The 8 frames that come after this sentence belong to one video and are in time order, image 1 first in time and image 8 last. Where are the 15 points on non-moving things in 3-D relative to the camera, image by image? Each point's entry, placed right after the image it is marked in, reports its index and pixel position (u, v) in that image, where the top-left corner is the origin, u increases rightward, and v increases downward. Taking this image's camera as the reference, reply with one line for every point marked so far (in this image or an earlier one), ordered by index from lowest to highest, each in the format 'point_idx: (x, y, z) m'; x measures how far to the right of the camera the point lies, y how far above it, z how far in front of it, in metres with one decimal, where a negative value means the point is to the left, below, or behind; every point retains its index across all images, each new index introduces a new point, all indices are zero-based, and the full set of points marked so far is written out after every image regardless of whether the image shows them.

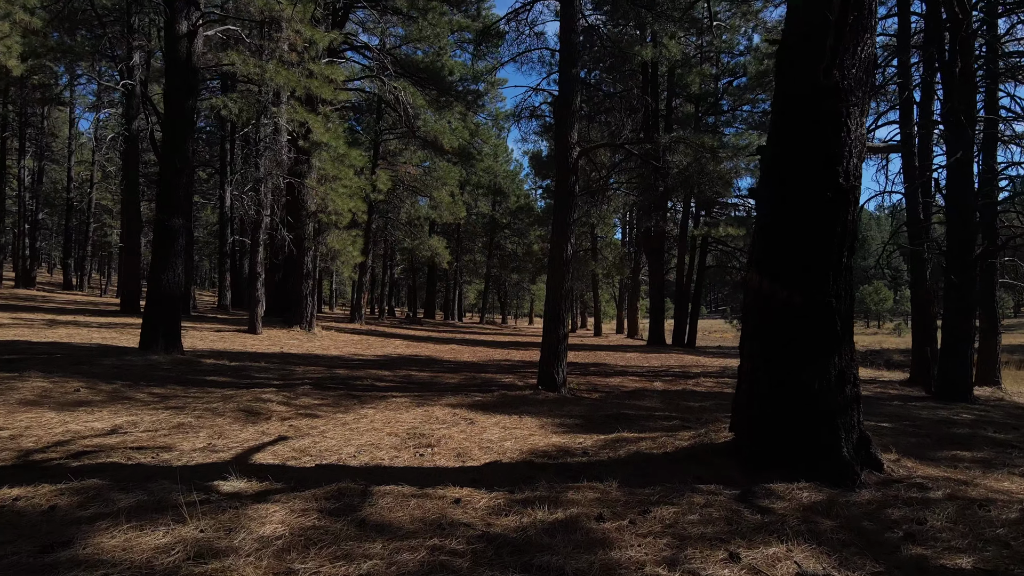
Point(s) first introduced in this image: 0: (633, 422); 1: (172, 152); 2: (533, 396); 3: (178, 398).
0: (+1.1, -1.2, +4.8) m
1: (-4.7, +1.9, +7.1) m
2: (+0.2, -1.2, +5.9) m
3: (-3.2, -1.1, +5.0) m
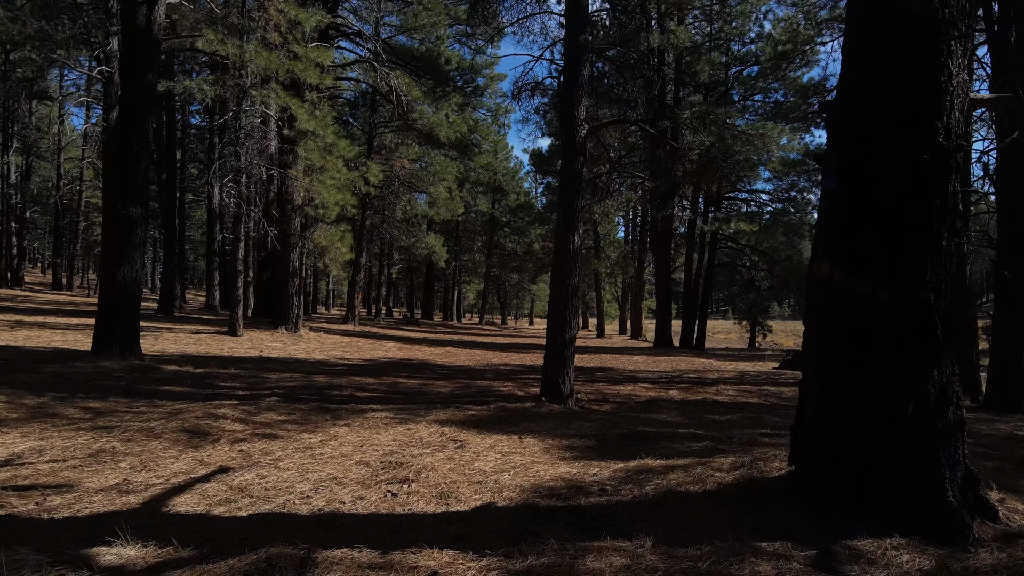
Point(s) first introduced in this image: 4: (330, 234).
0: (+1.1, -1.2, +4.0) m
1: (-4.7, +1.9, +6.4) m
2: (+0.2, -1.2, +5.1) m
3: (-3.2, -1.0, +4.2) m
4: (-4.1, +1.2, +11.6) m
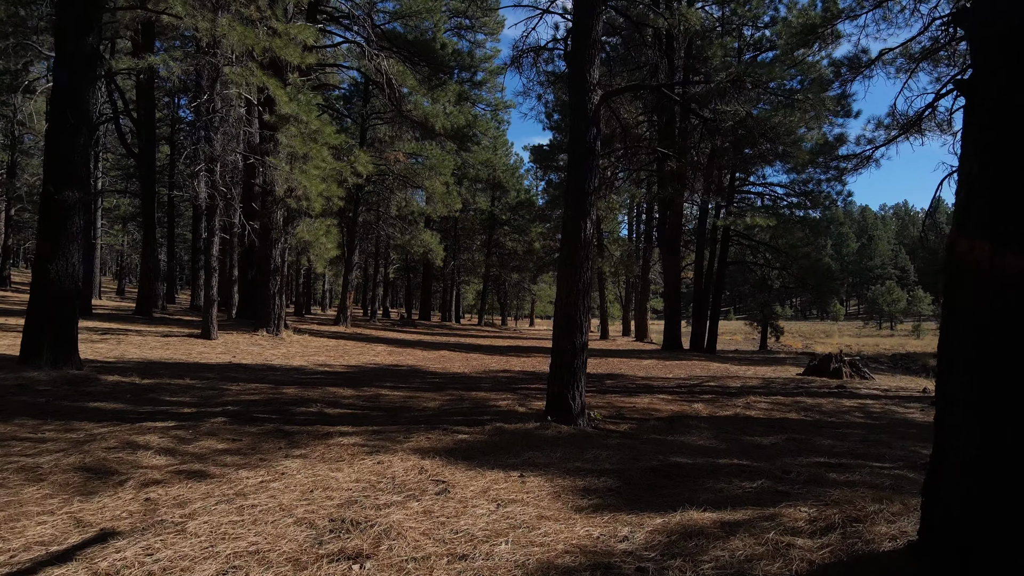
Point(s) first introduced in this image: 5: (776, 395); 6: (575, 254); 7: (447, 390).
0: (+1.1, -1.2, +3.1) m
1: (-4.7, +1.9, +5.5) m
2: (+0.2, -1.2, +4.2) m
3: (-3.2, -1.0, +3.3) m
4: (-4.1, +1.2, +10.7) m
5: (+3.4, -1.4, +6.7) m
6: (+0.5, +0.3, +4.6) m
7: (-0.8, -1.2, +6.2) m
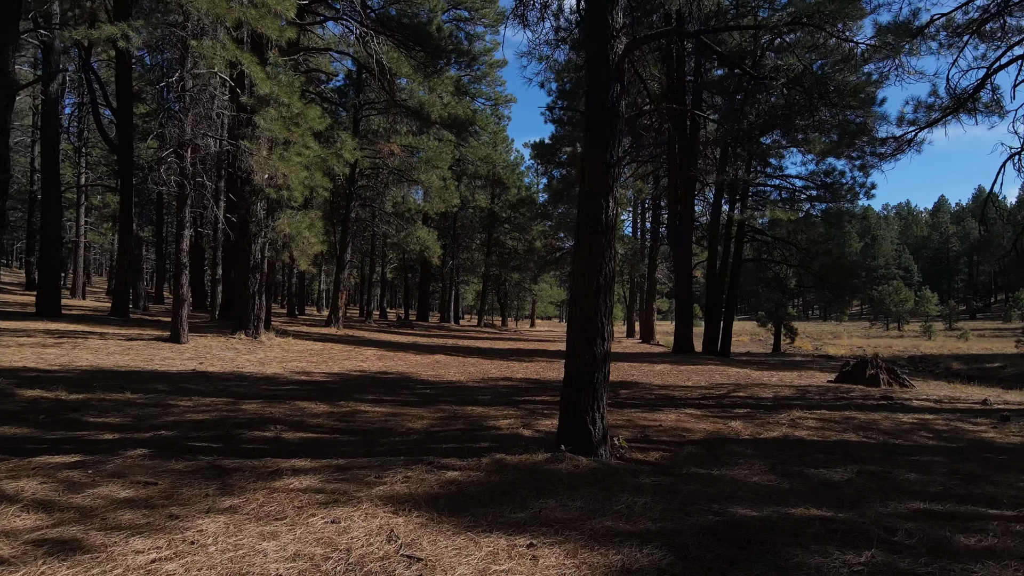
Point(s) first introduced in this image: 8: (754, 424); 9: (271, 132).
0: (+1.1, -1.1, +2.2) m
1: (-4.7, +2.0, +4.6) m
2: (+0.2, -1.1, +3.3) m
3: (-3.2, -1.0, +2.4) m
4: (-4.1, +1.3, +9.8) m
5: (+3.5, -1.4, +5.8) m
6: (+0.6, +0.3, +3.6) m
7: (-0.7, -1.2, +5.3) m
8: (+2.3, -1.3, +5.0) m
9: (-4.2, +2.7, +9.1) m
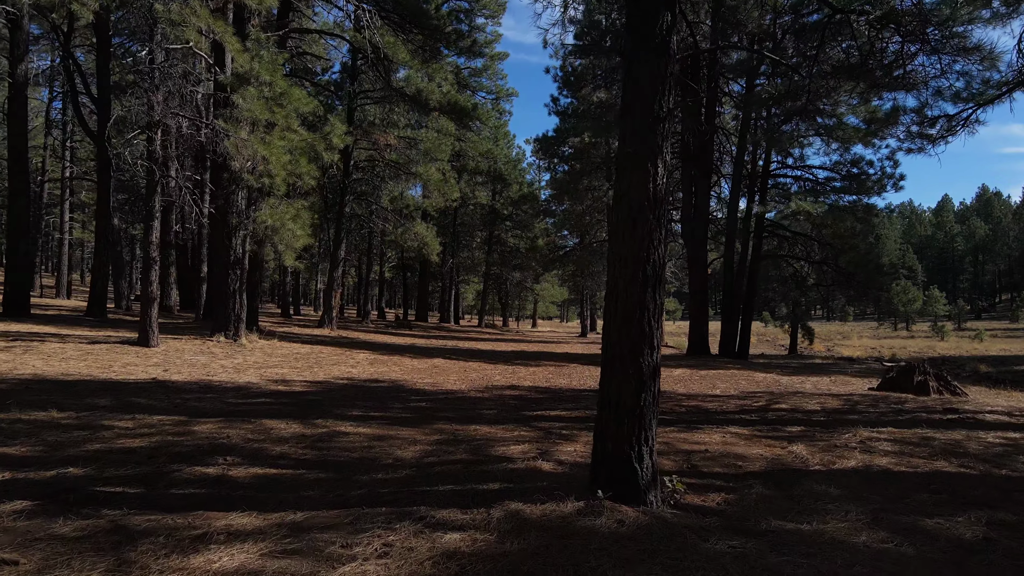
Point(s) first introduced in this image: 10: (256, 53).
0: (+1.2, -1.1, +1.3) m
1: (-4.6, +2.0, +3.7) m
2: (+0.3, -1.1, +2.4) m
3: (-3.1, -0.9, +1.5) m
4: (-4.0, +1.3, +8.9) m
5: (+3.6, -1.3, +4.9) m
6: (+0.7, +0.4, +2.8) m
7: (-0.7, -1.1, +4.4) m
8: (+2.4, -1.3, +4.1) m
9: (-4.1, +2.7, +8.2) m
10: (-4.1, +3.8, +8.3) m
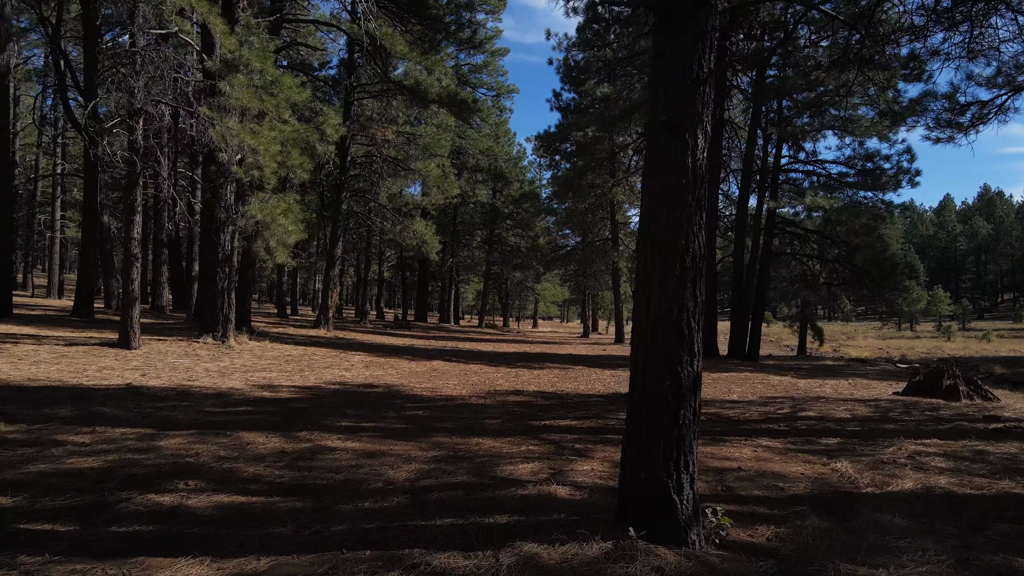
0: (+1.3, -1.1, +0.8) m
1: (-4.5, +2.0, +3.2) m
2: (+0.4, -1.1, +1.9) m
3: (-3.1, -0.9, +1.0) m
4: (-3.9, +1.3, +8.4) m
5: (+3.6, -1.3, +4.5) m
6: (+0.7, +0.4, +2.3) m
7: (-0.6, -1.1, +3.9) m
8: (+2.5, -1.2, +3.6) m
9: (-4.1, +2.8, +7.7) m
10: (-4.1, +3.8, +7.9) m
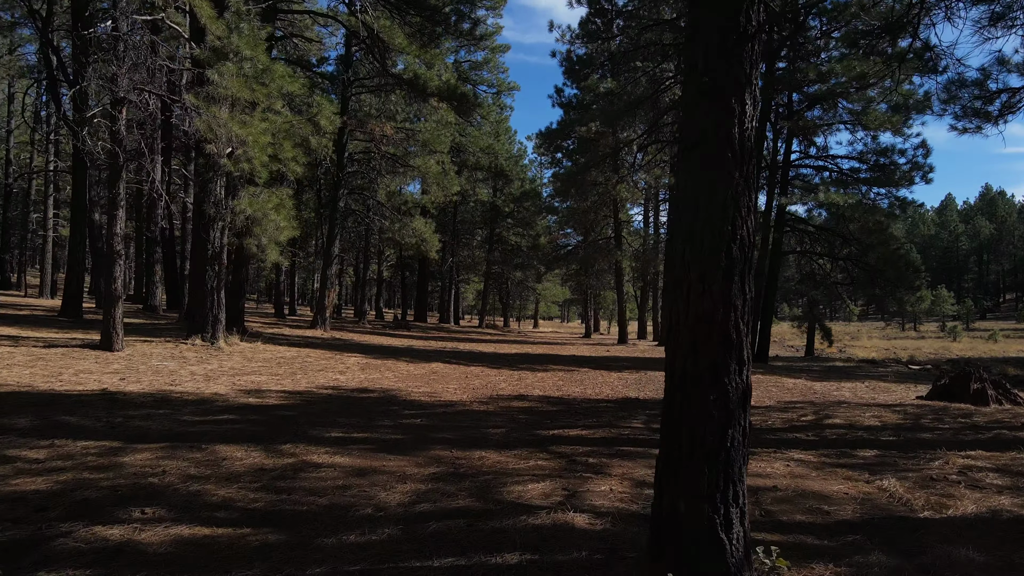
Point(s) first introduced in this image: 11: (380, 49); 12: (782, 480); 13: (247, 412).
0: (+1.3, -1.0, +0.5) m
1: (-4.5, +2.0, +2.8) m
2: (+0.4, -1.0, +1.5) m
3: (-3.0, -0.9, +0.7) m
4: (-3.9, +1.4, +8.1) m
5: (+3.6, -1.3, +4.1) m
6: (+0.8, +0.4, +1.9) m
7: (-0.6, -1.1, +3.6) m
8: (+2.5, -1.2, +3.2) m
9: (-4.0, +2.8, +7.3) m
10: (-4.0, +3.8, +7.5) m
11: (-2.8, +5.2, +11.0) m
12: (+1.7, -1.2, +3.2) m
13: (-2.3, -1.1, +4.5) m
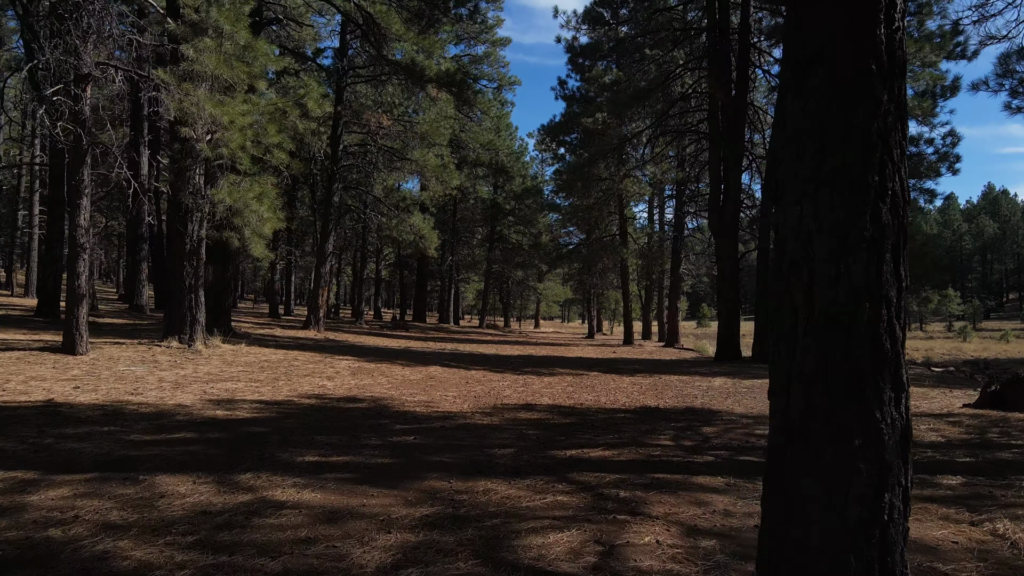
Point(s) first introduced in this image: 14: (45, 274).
0: (+1.4, -1.0, -0.2) m
1: (-4.4, +2.1, +2.2) m
2: (+0.5, -1.0, +0.9) m
3: (-2.9, -0.8, 0.0) m
4: (-3.8, +1.4, +7.4) m
5: (+3.7, -1.2, +3.4) m
6: (+0.8, +0.4, +1.3) m
7: (-0.5, -1.1, +2.9) m
8: (+2.6, -1.2, +2.6) m
9: (-3.9, +2.8, +6.7) m
10: (-3.9, +3.9, +6.8) m
11: (-2.8, +5.2, +10.3) m
12: (+1.7, -1.1, +2.6) m
13: (-2.2, -1.0, +3.9) m
14: (-10.3, +0.3, +11.5) m
